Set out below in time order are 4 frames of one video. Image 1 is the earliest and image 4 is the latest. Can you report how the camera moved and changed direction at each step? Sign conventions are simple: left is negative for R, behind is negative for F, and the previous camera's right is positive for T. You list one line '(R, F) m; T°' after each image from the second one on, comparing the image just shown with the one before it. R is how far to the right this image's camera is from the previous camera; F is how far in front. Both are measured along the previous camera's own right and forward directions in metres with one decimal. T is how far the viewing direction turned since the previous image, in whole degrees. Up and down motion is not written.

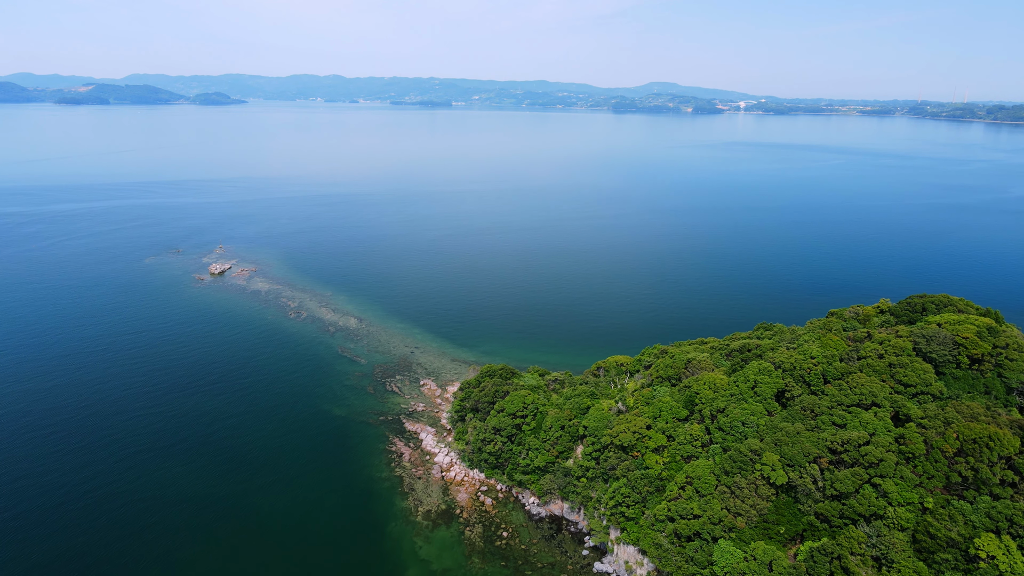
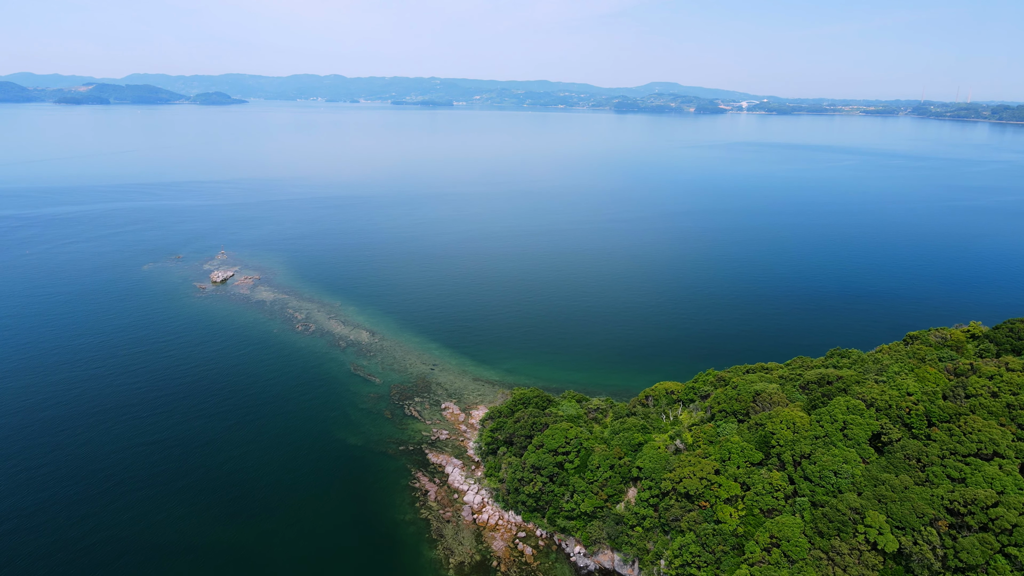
(-2.5, +3.7) m; 0°
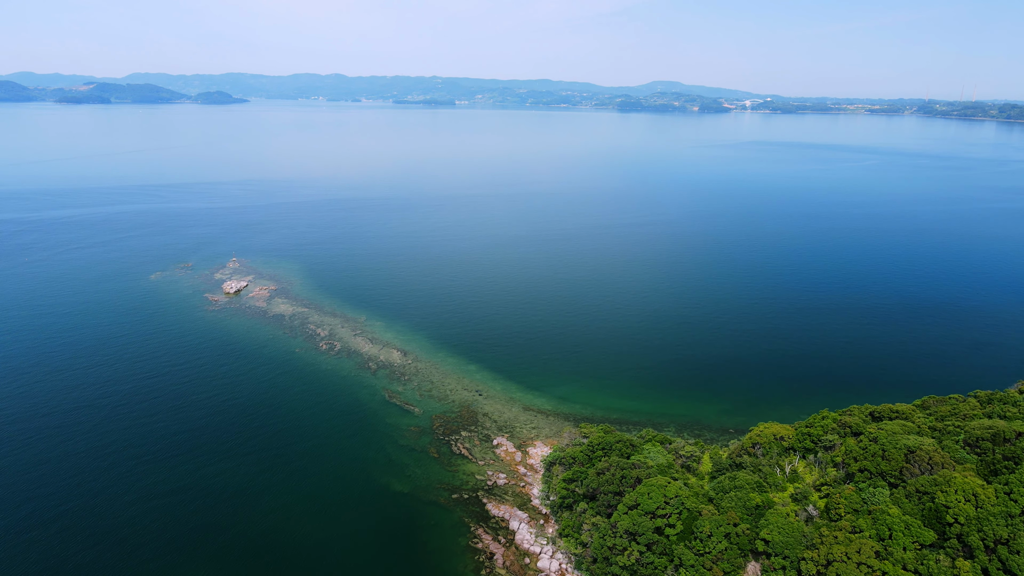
(-4.6, +4.9) m; 0°
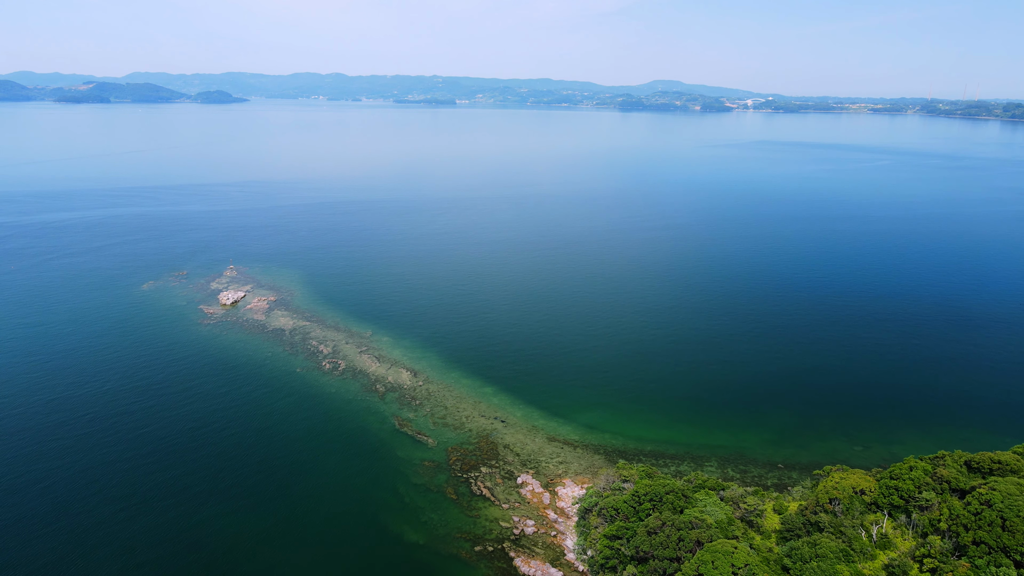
(-1.8, +3.9) m; 0°
